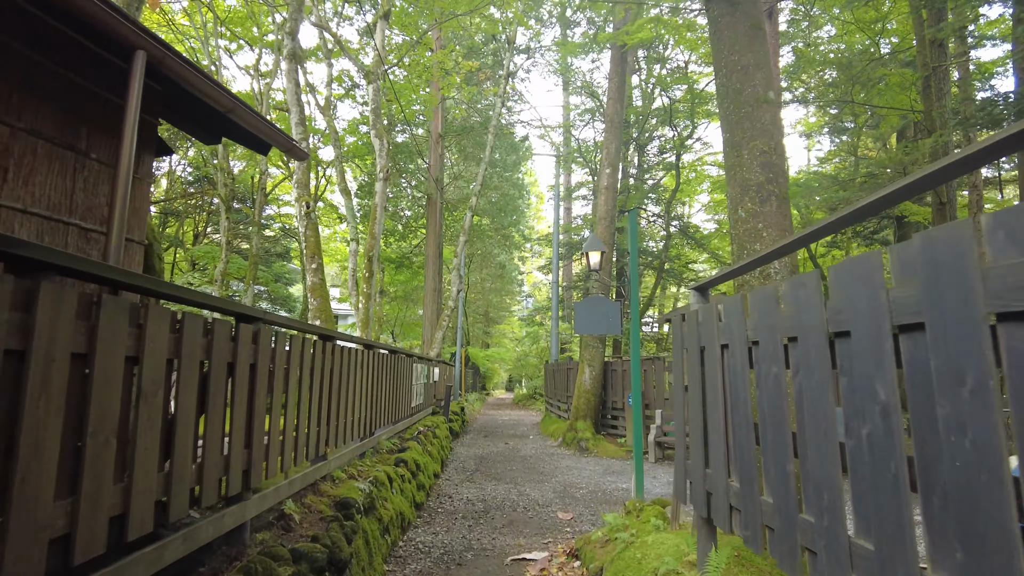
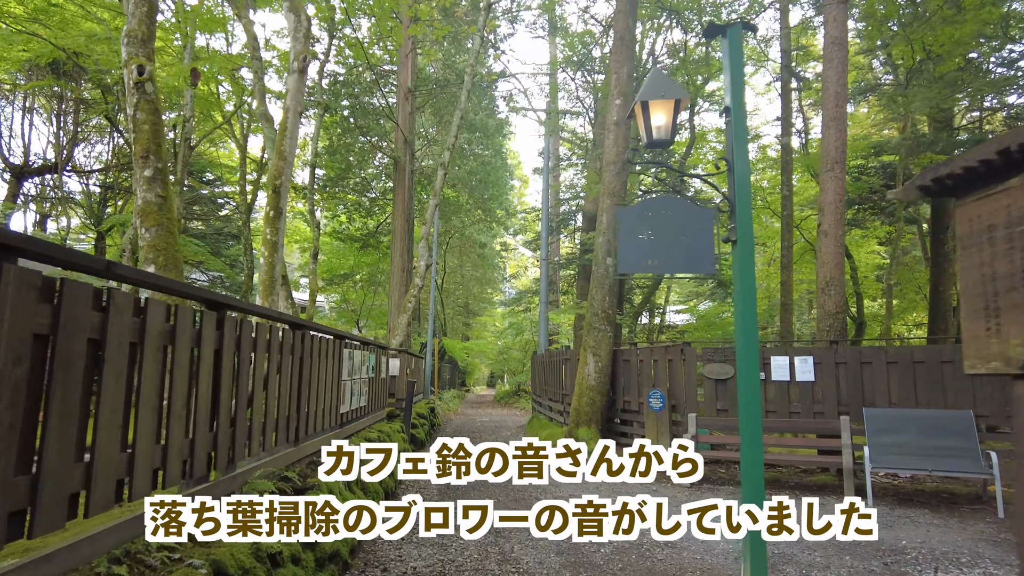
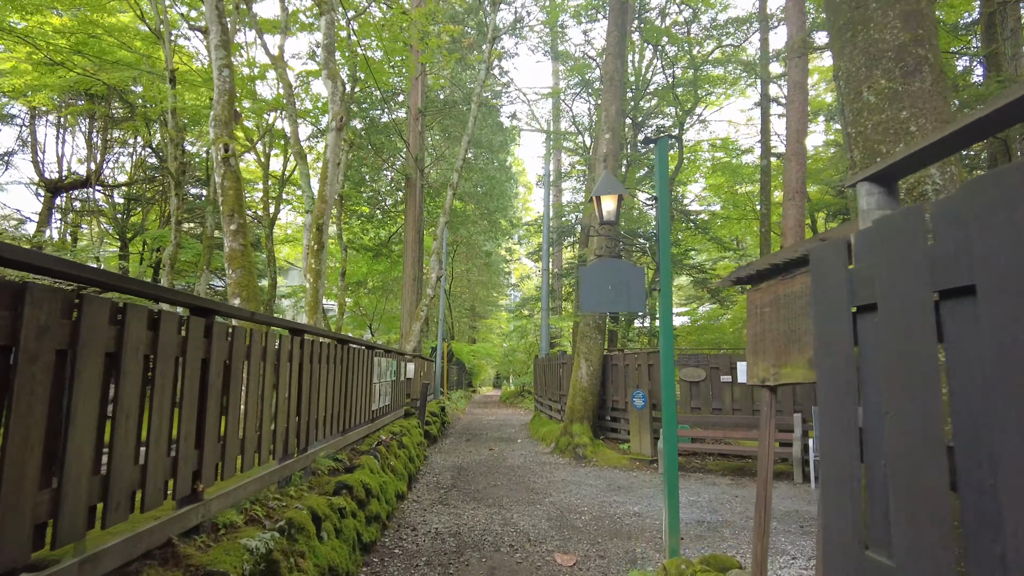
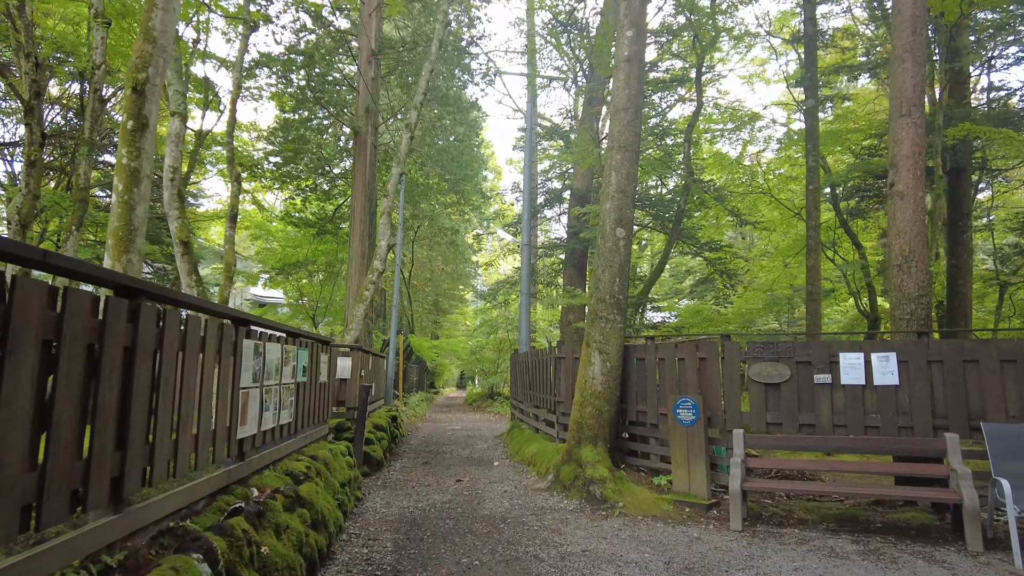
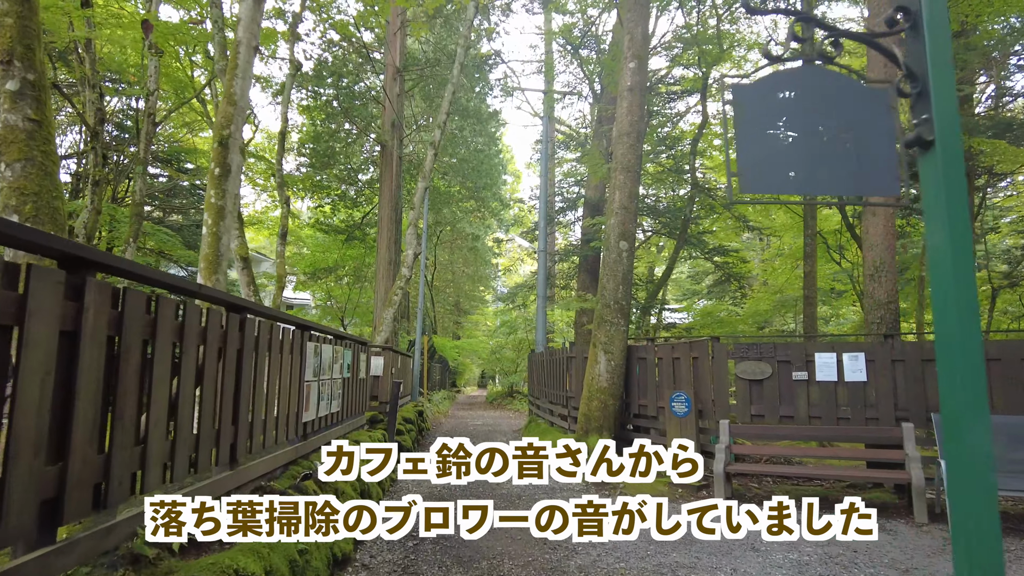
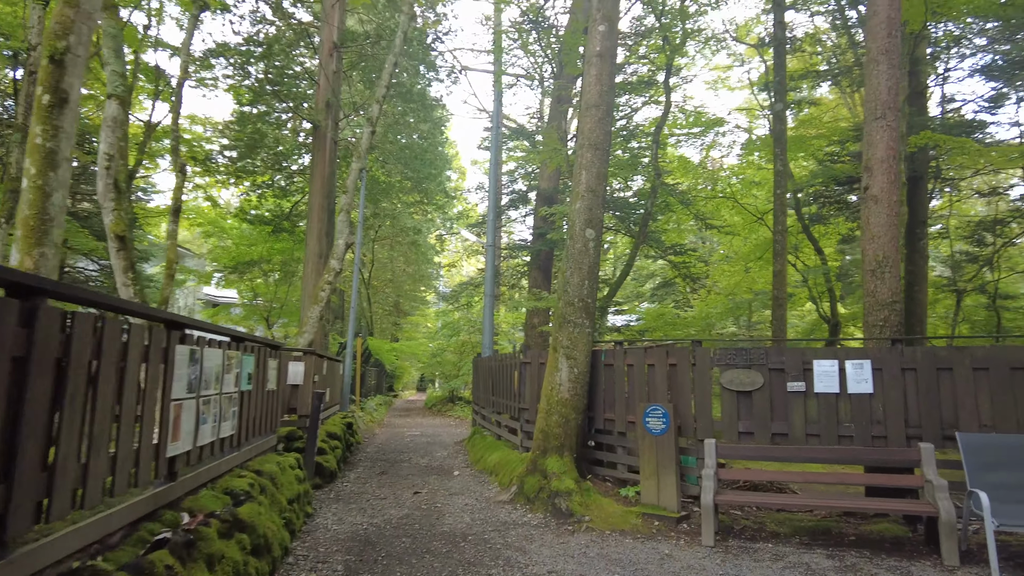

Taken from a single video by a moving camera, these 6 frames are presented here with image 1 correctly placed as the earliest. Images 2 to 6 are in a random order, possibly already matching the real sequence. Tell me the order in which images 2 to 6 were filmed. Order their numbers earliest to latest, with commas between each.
3, 2, 5, 4, 6
